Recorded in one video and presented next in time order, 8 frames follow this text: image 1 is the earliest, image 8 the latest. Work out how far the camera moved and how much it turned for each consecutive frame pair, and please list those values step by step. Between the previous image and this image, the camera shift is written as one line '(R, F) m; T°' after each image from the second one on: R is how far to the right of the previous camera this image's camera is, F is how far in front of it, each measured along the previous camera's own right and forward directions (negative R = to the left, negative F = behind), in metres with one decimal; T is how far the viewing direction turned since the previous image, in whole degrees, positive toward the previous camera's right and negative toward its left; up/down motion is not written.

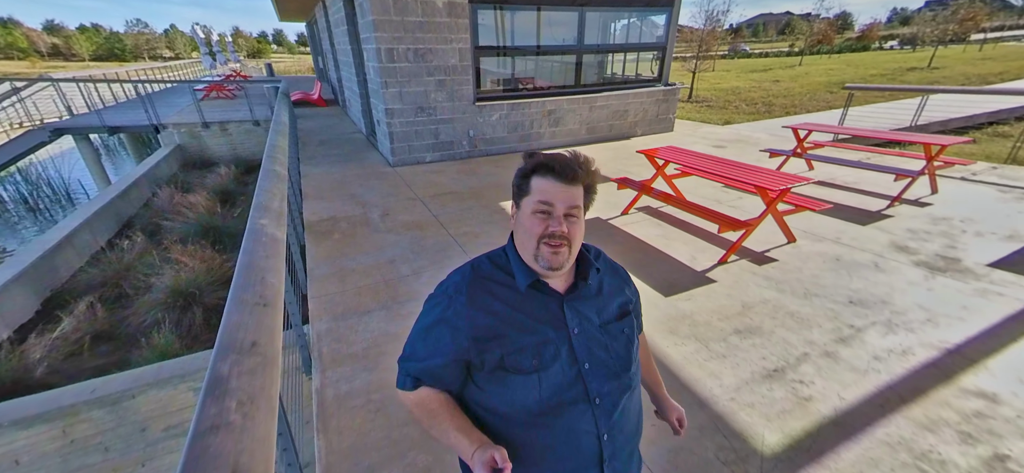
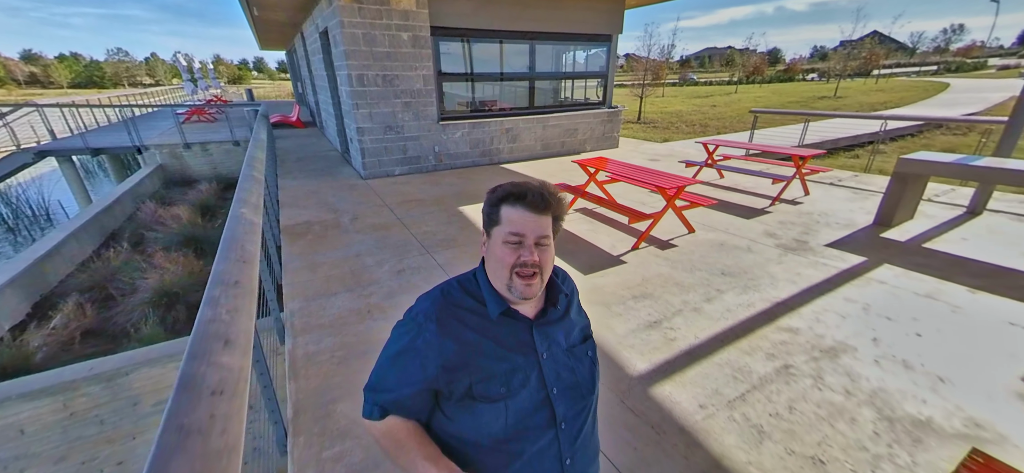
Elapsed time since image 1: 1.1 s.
(+0.3, -0.6) m; +3°
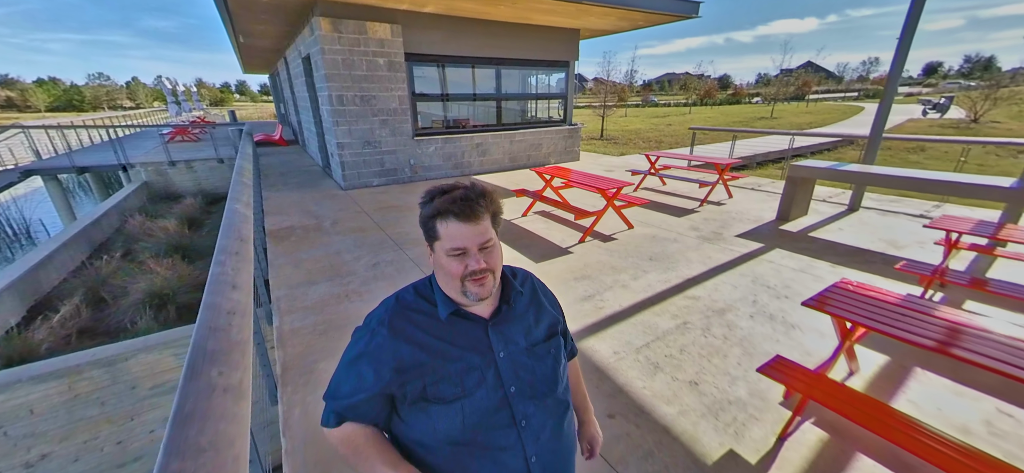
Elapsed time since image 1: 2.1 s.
(+0.2, -0.5) m; +3°
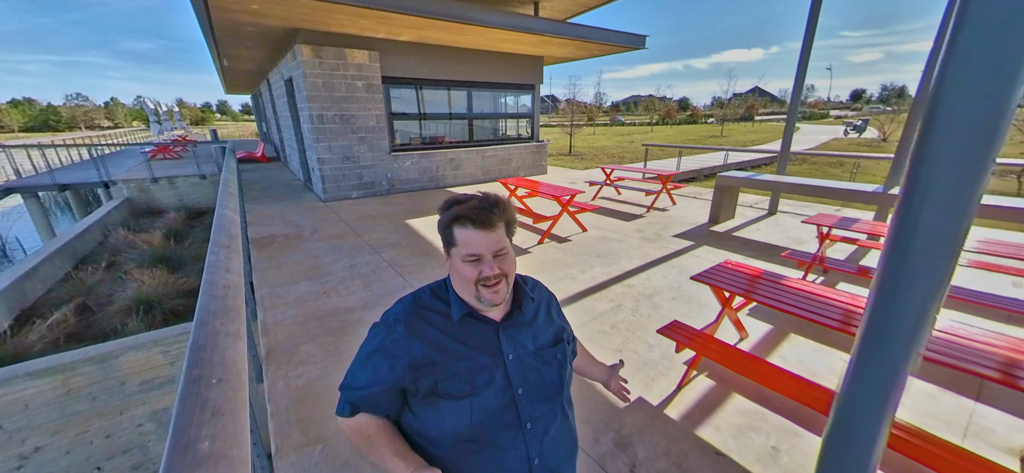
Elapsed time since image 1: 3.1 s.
(+0.2, -0.5) m; +2°
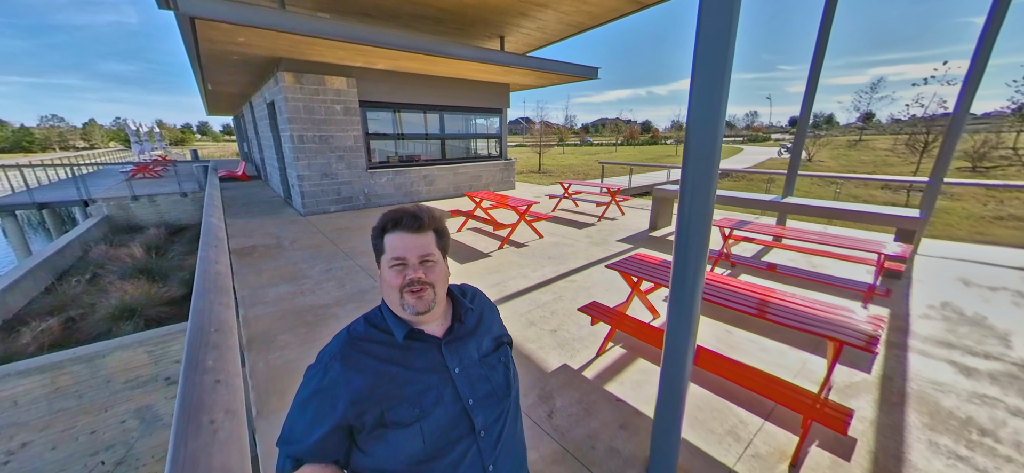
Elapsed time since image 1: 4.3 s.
(+0.3, -0.5) m; +2°
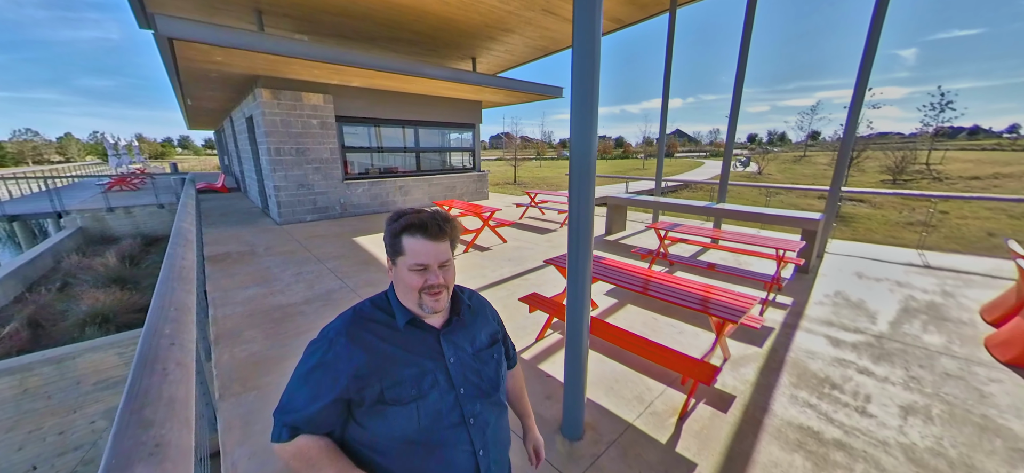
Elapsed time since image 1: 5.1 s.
(+0.3, -0.3) m; +2°
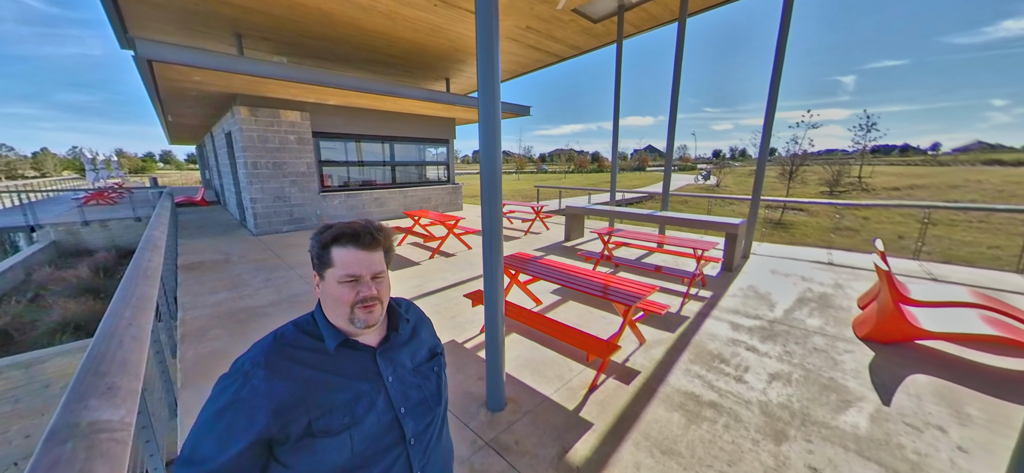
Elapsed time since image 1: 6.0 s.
(+0.4, -0.3) m; +2°
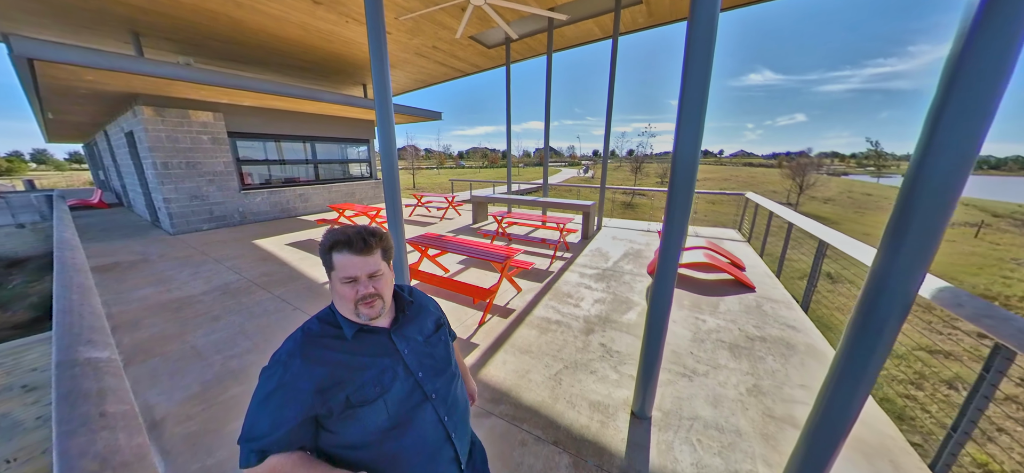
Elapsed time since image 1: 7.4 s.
(+0.3, -1.0) m; +10°
